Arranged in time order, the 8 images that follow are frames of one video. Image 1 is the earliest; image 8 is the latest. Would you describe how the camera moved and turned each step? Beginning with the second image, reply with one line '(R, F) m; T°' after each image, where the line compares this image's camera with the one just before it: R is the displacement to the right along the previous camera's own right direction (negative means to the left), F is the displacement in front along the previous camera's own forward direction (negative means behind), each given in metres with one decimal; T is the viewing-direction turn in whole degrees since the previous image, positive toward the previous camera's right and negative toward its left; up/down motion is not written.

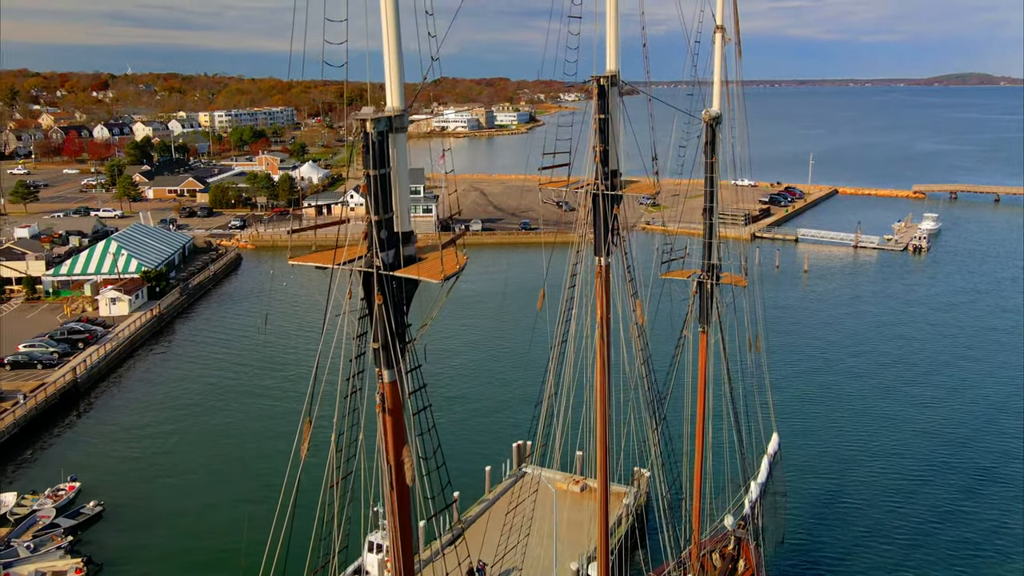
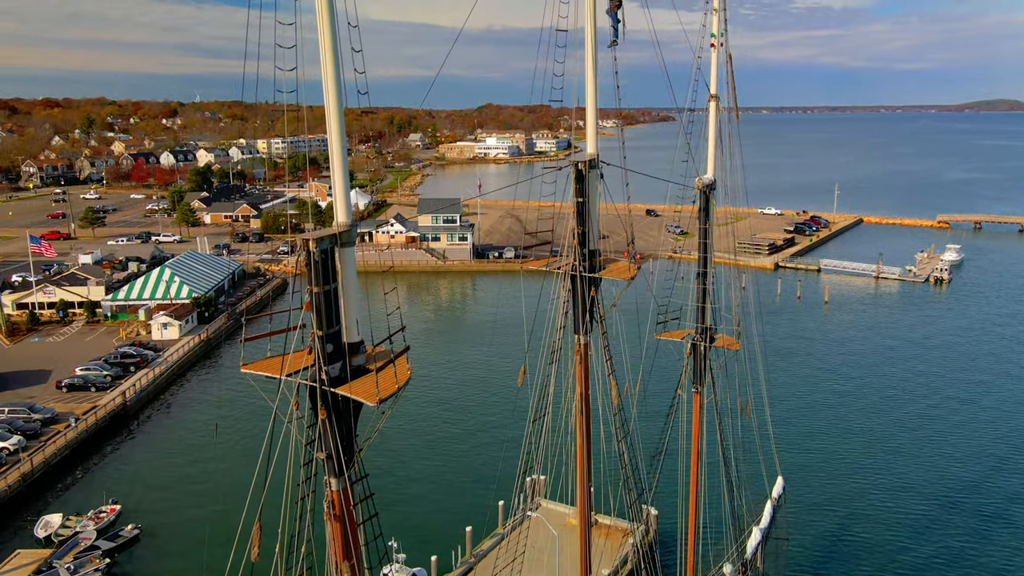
(+0.6, -0.4) m; -5°
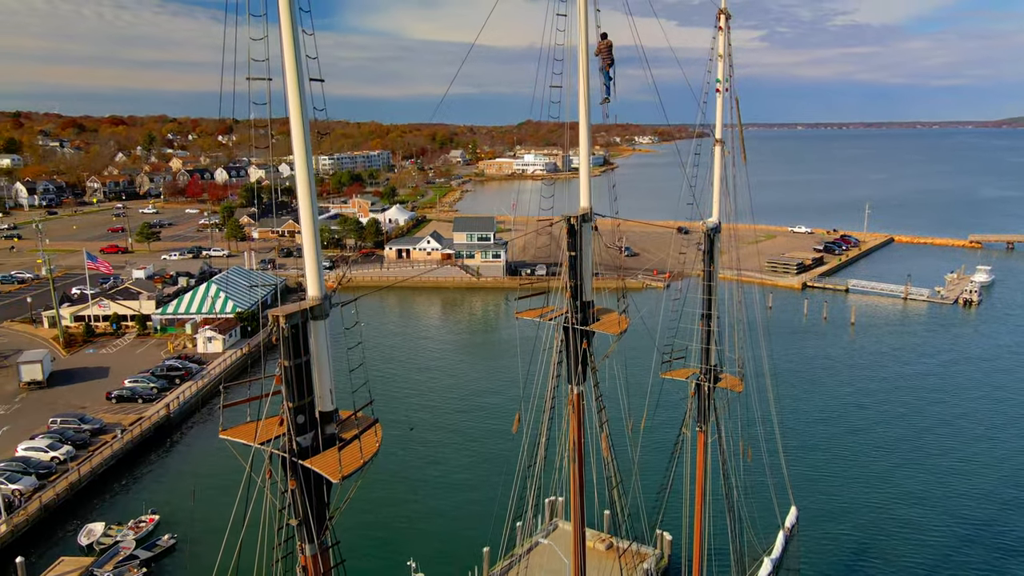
(+0.5, -0.3) m; -4°
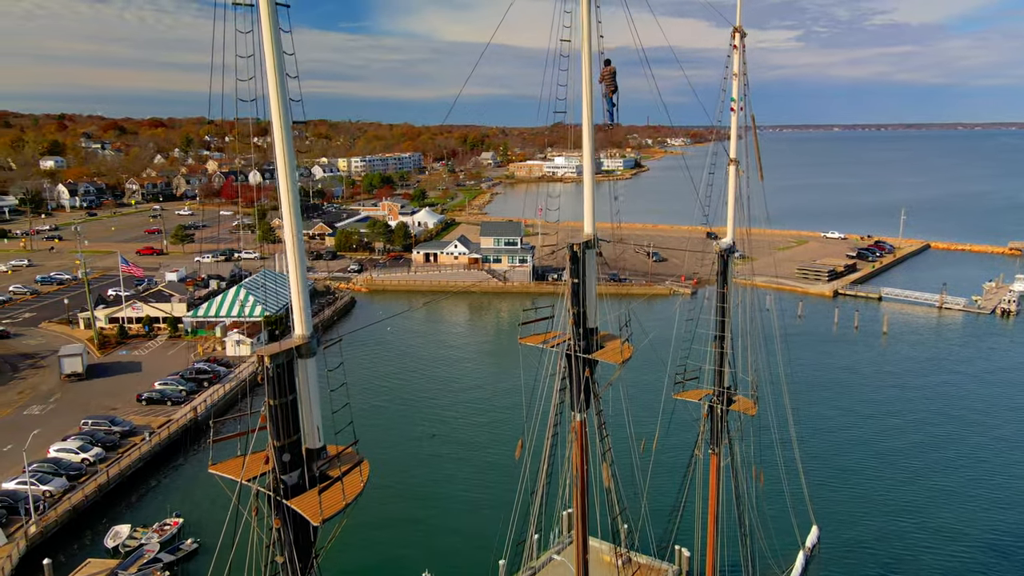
(+0.3, +0.1) m; -3°
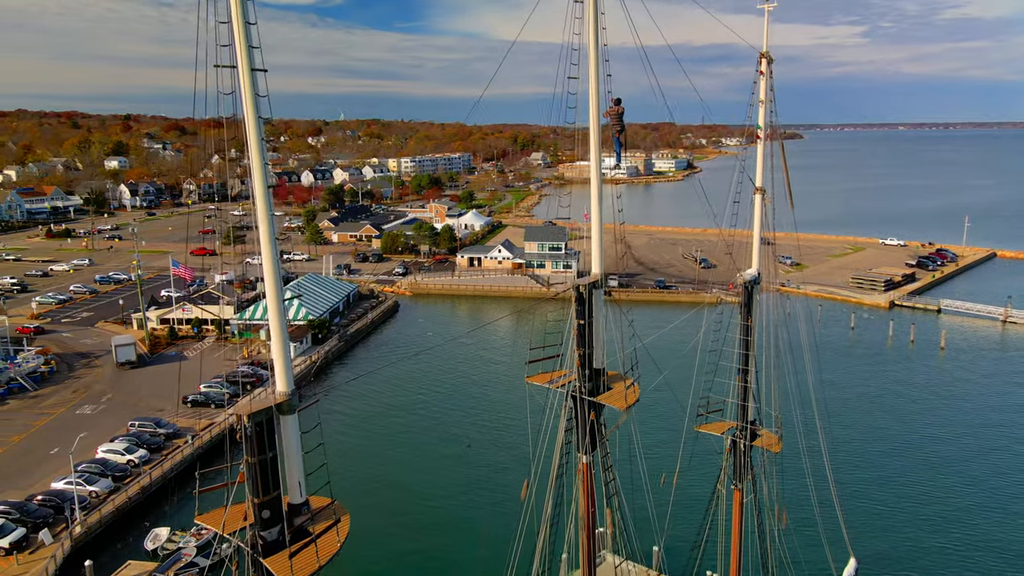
(+0.4, +0.2) m; -4°
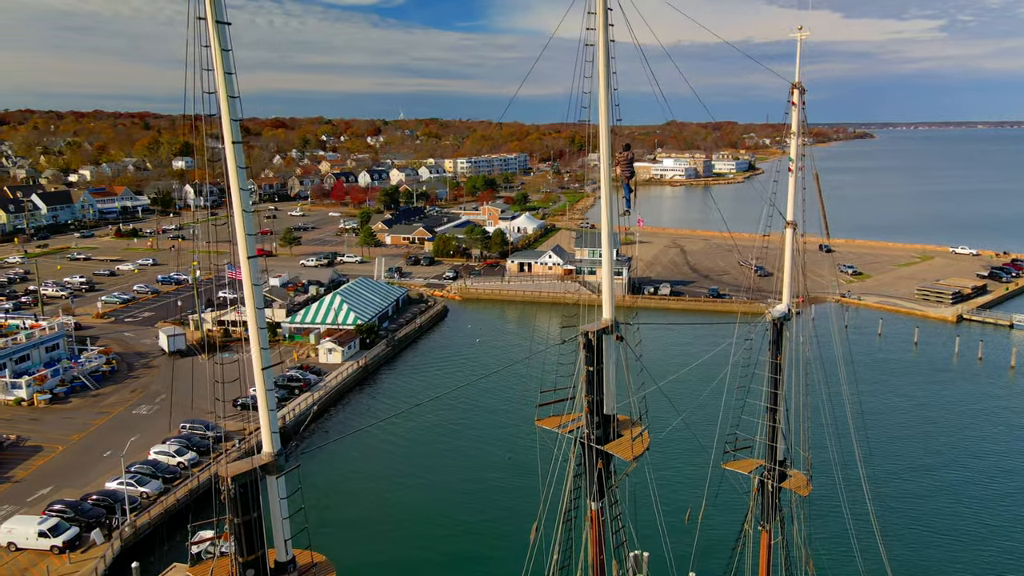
(+0.4, +0.2) m; -5°
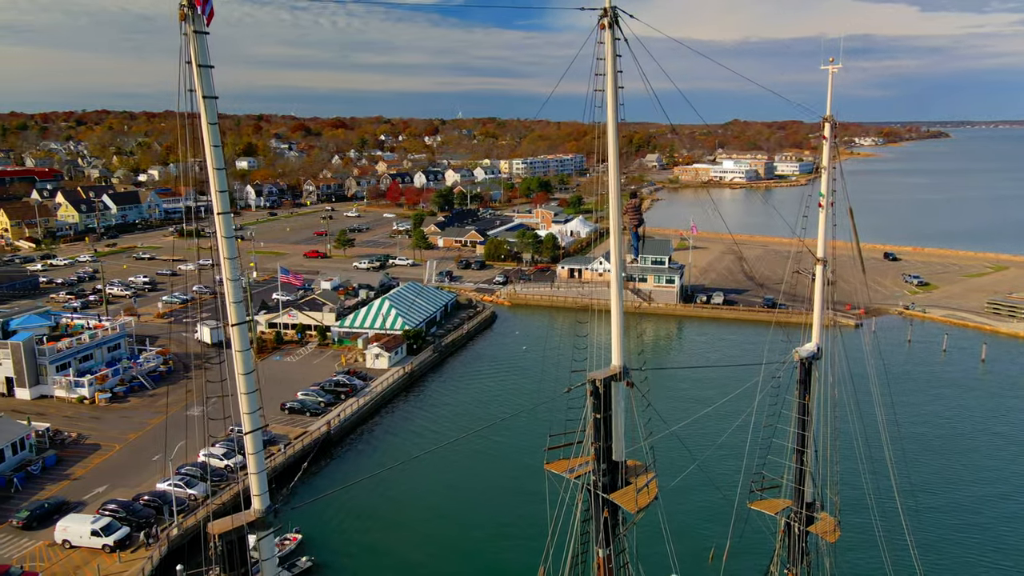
(+0.3, +0.3) m; -5°
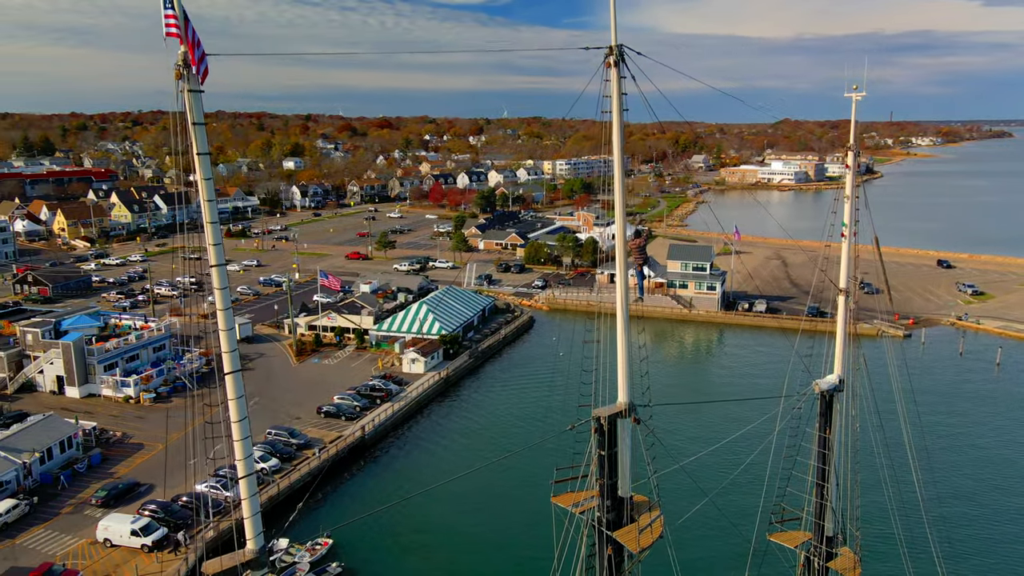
(+0.3, +0.2) m; -4°
